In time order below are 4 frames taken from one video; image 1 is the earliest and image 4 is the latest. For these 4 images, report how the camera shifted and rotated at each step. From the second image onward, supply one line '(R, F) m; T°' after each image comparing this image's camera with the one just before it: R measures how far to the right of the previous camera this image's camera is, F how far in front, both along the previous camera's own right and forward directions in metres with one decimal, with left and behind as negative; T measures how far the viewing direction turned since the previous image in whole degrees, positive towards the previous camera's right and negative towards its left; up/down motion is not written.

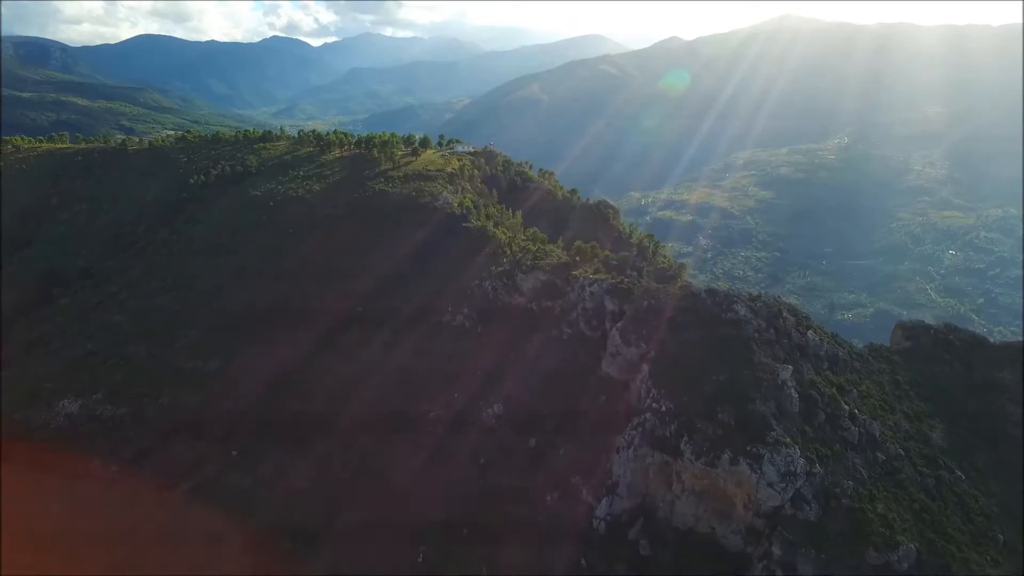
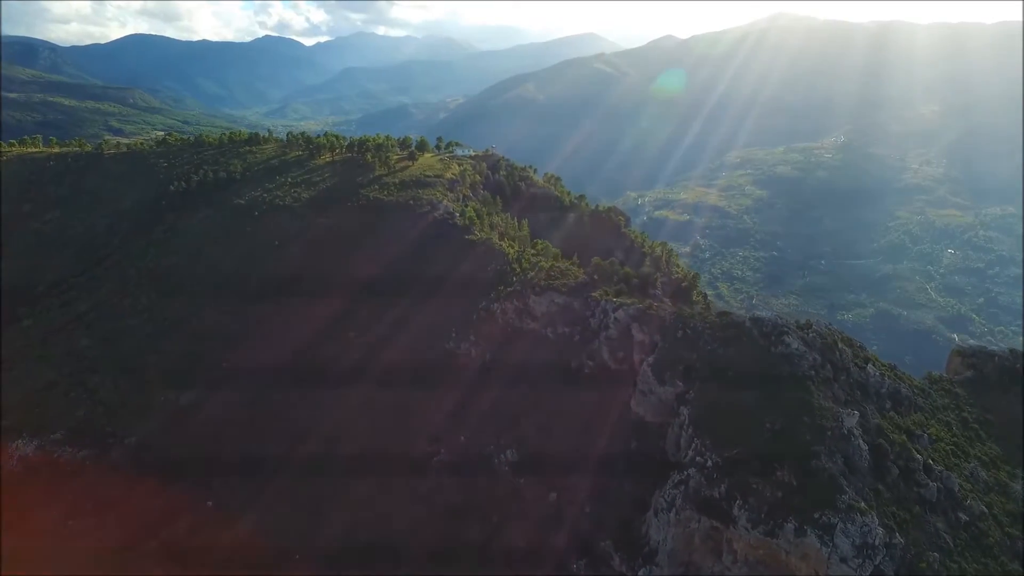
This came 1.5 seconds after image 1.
(-1.3, +5.4) m; 0°
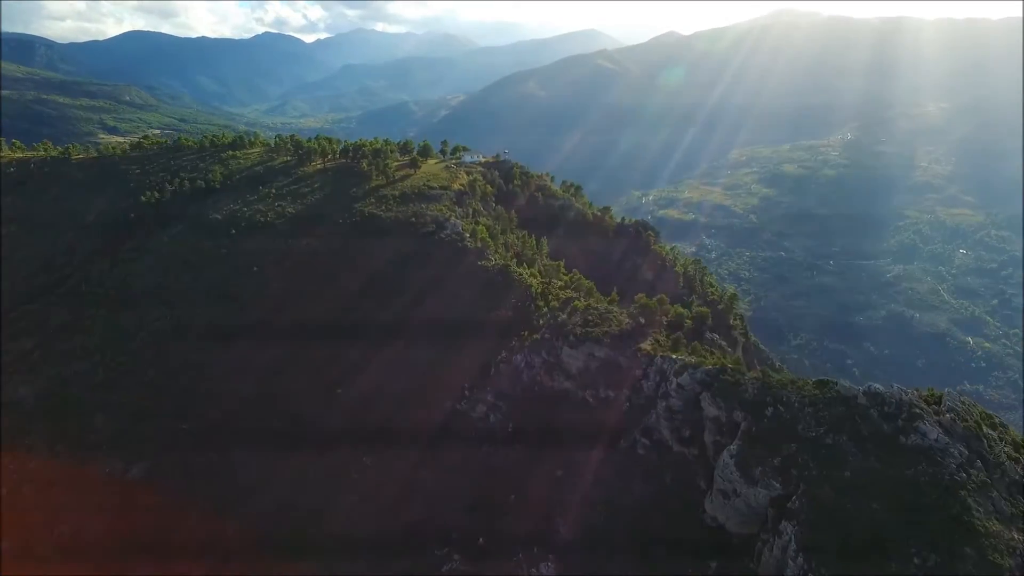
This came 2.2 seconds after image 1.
(-1.7, +8.8) m; 0°
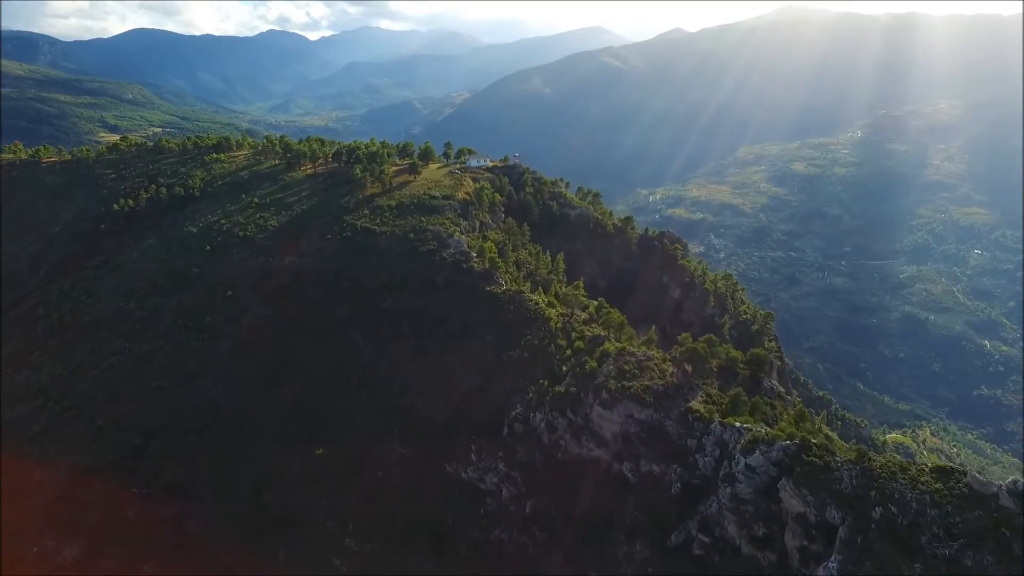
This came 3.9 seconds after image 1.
(-0.7, +6.7) m; 0°
